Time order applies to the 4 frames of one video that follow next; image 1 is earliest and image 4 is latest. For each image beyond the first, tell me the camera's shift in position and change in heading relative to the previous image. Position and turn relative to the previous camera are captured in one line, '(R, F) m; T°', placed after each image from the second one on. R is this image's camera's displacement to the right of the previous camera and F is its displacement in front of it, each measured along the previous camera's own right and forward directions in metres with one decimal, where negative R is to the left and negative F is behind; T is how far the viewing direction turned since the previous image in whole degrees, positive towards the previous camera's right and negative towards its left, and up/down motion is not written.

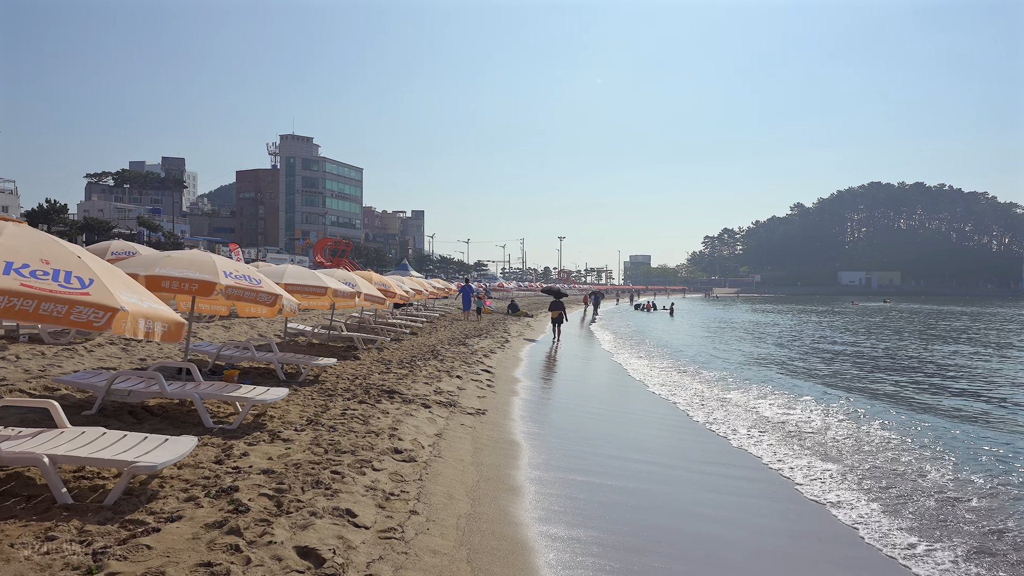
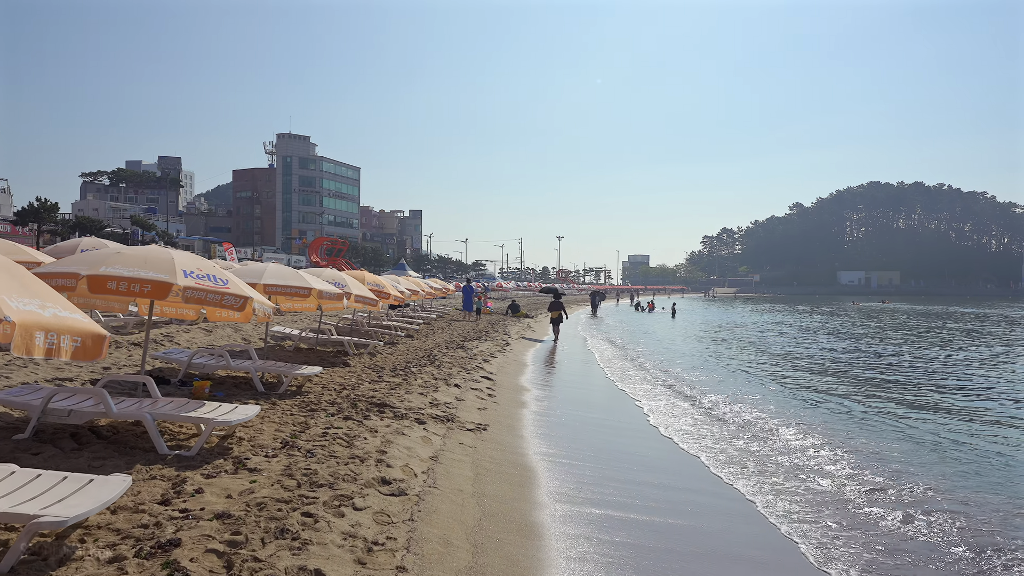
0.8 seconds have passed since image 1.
(-0.1, +0.8) m; 0°
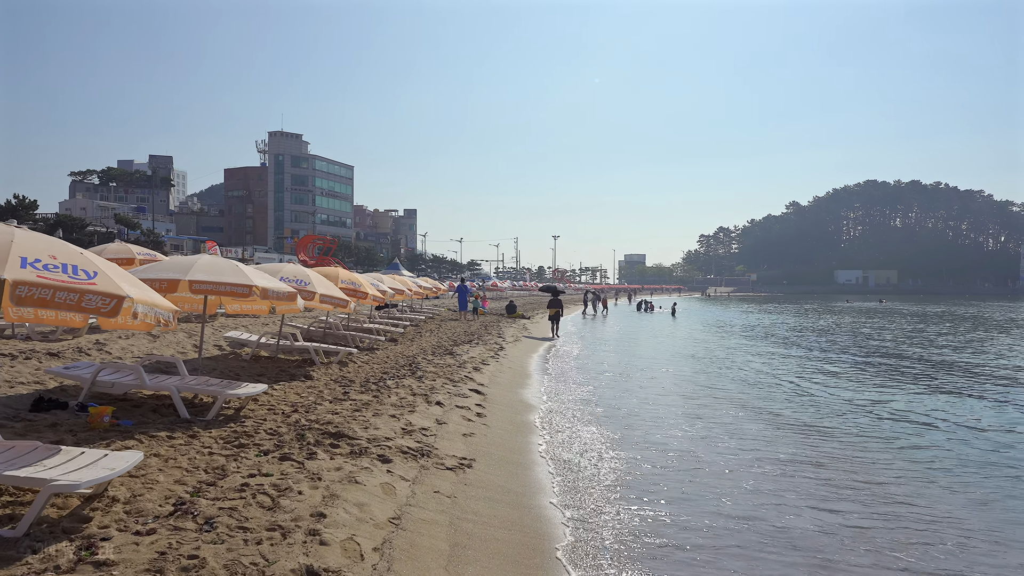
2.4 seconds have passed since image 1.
(0.0, +1.5) m; 0°
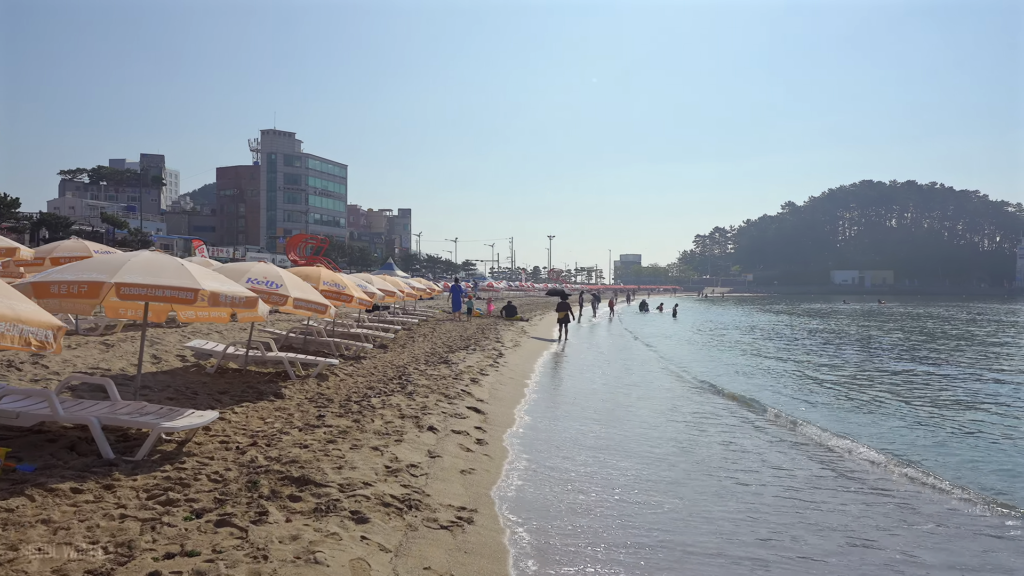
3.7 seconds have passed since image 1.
(-0.1, +1.1) m; 0°
